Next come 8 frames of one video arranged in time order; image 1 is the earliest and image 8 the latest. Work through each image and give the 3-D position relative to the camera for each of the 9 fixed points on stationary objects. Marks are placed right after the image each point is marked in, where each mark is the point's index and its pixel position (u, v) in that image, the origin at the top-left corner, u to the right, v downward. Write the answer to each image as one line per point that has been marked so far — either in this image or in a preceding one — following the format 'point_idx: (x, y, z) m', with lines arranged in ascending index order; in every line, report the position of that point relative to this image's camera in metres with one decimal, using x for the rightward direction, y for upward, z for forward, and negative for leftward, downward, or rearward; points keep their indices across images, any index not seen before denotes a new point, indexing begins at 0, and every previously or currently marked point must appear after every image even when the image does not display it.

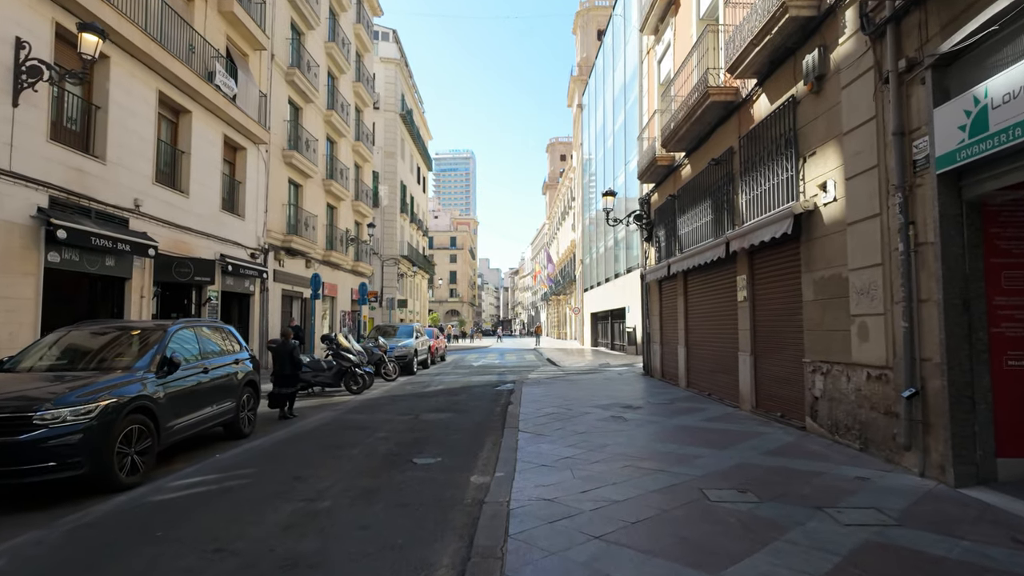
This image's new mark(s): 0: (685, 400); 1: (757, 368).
0: (+3.1, -2.0, +10.5) m
1: (+3.7, -1.2, +8.9) m
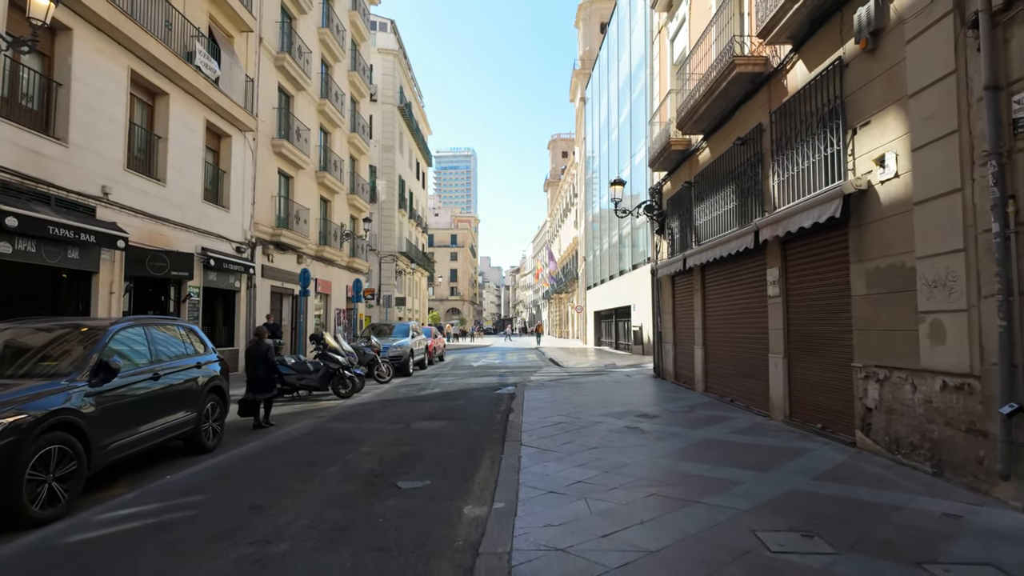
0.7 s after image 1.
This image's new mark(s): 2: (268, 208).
0: (+3.1, -1.9, +9.4) m
1: (+3.8, -1.1, +7.9) m
2: (-7.8, +2.6, +18.8) m
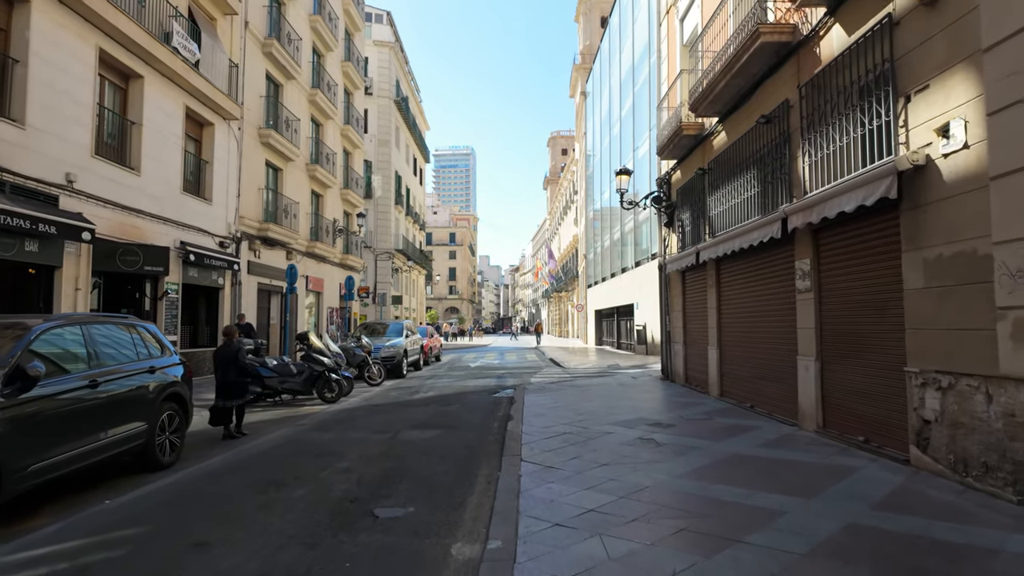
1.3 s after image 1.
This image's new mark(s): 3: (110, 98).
0: (+3.1, -1.8, +8.6) m
1: (+3.7, -1.1, +7.0) m
2: (-7.9, +2.7, +17.9) m
3: (-8.3, +3.9, +12.2) m
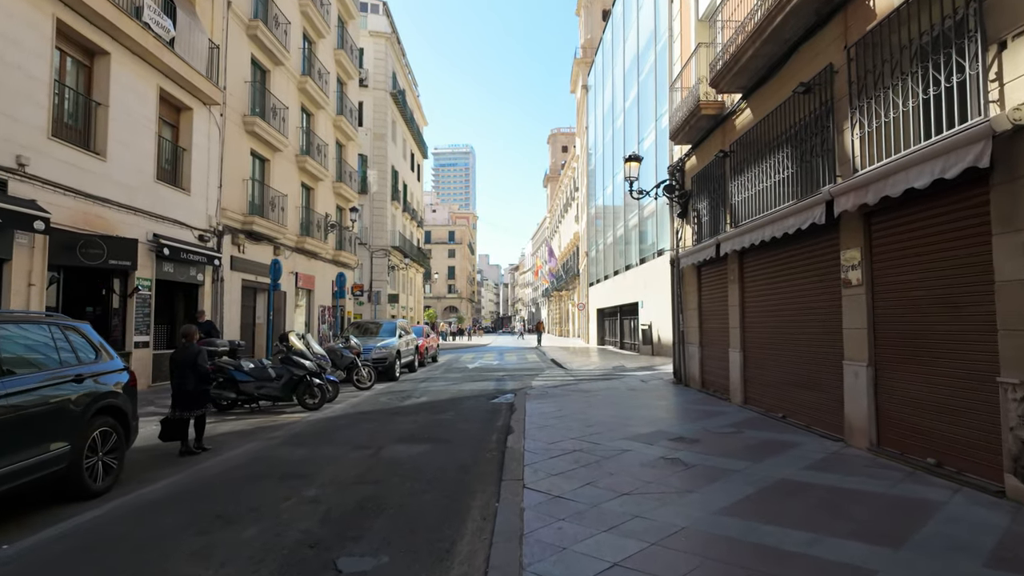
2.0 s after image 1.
0: (+3.1, -1.8, +7.5) m
1: (+3.7, -1.0, +6.0) m
2: (-7.9, +2.7, +16.9) m
3: (-8.3, +4.0, +11.1) m
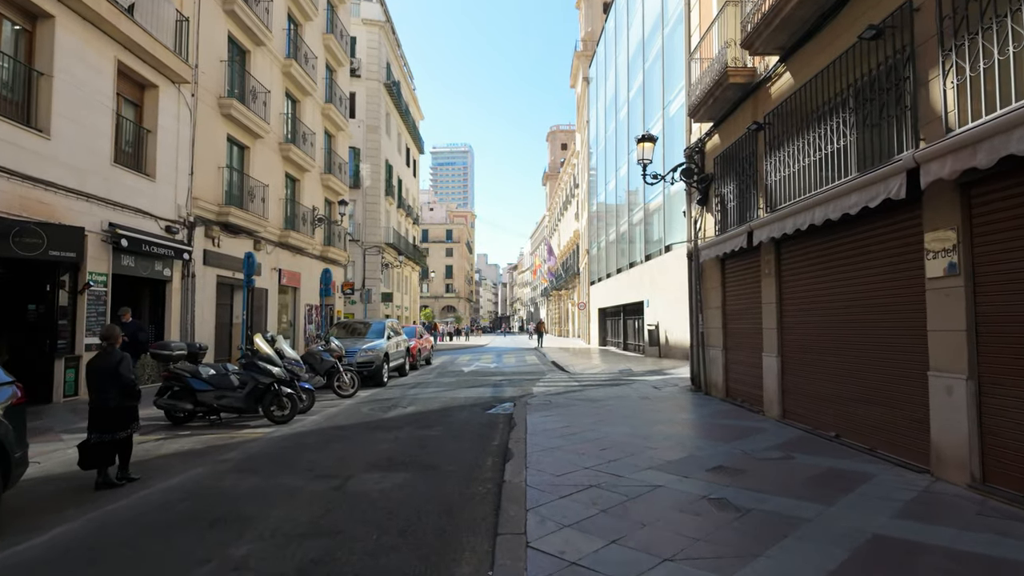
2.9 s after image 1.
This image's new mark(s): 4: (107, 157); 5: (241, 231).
0: (+3.1, -1.7, +6.2) m
1: (+3.7, -0.9, +4.7) m
2: (-7.9, +2.8, +15.5) m
3: (-8.4, +4.1, +9.7) m
4: (-8.0, +2.6, +11.5) m
5: (-7.6, +1.6, +16.5) m
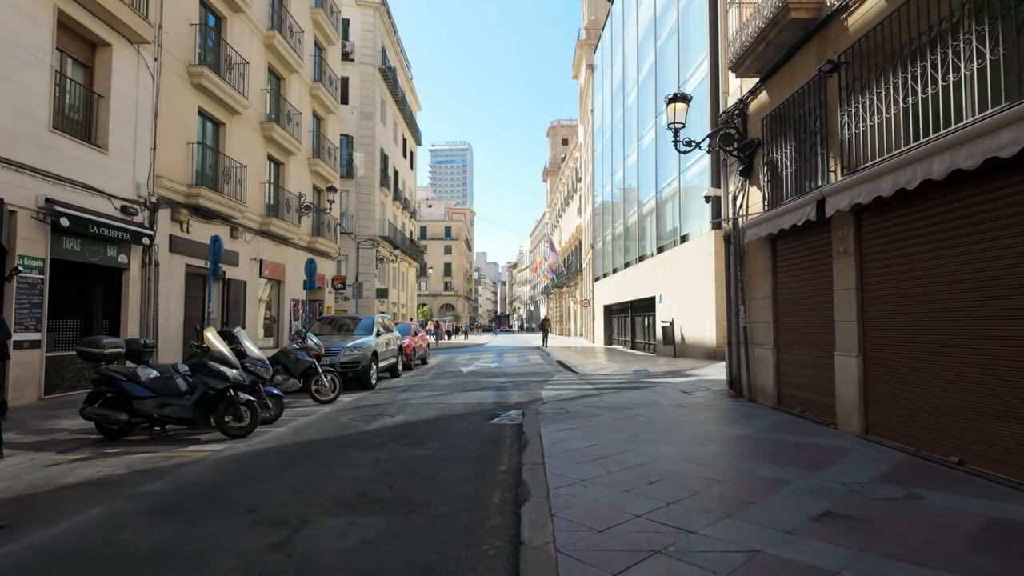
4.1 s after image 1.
0: (+3.2, -1.5, +4.5) m
1: (+3.9, -0.7, +3.0) m
2: (-7.8, +3.1, +13.8) m
3: (-8.2, +4.3, +8.0) m
4: (-7.8, +2.8, +9.8) m
5: (-7.5, +1.8, +14.8) m
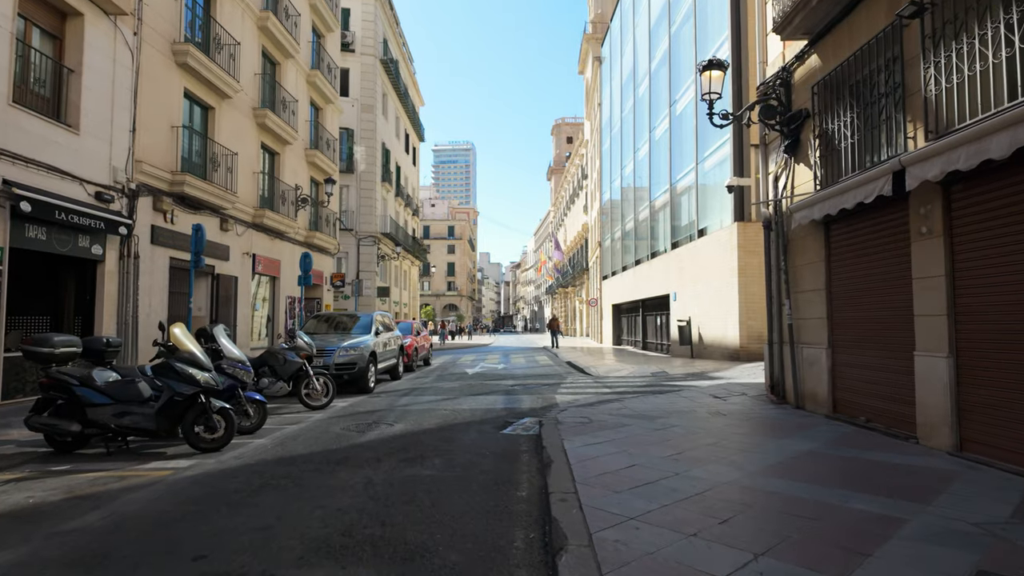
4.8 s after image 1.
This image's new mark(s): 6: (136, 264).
0: (+3.4, -1.4, +3.4) m
1: (+4.0, -0.6, +1.9) m
2: (-7.6, +3.2, +12.8) m
3: (-8.1, +4.4, +7.0) m
4: (-7.6, +2.9, +8.8) m
5: (-7.3, +1.9, +13.8) m
6: (-7.5, +0.5, +11.7) m
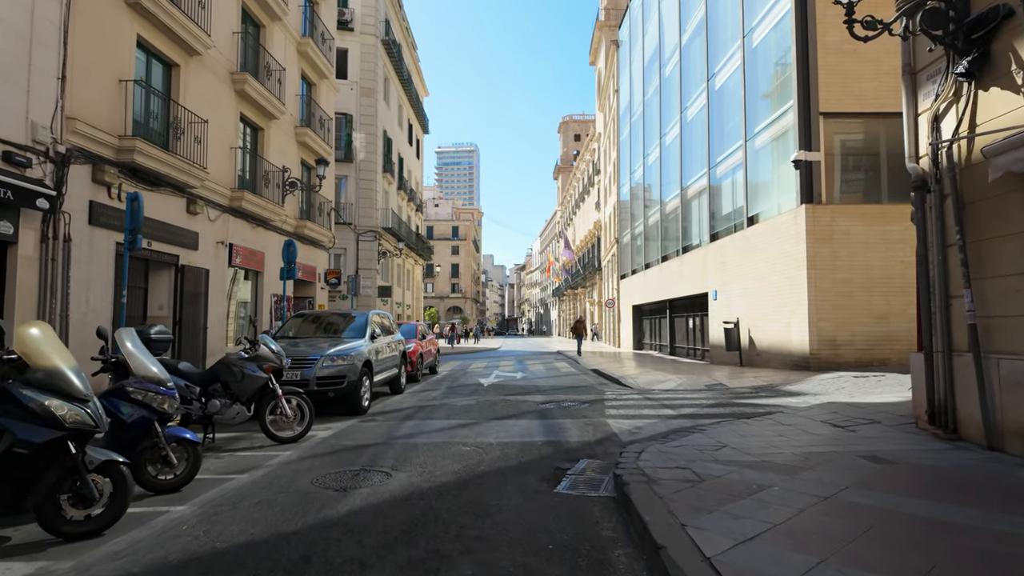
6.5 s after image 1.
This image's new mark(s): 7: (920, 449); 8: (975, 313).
0: (+3.9, -1.2, +0.9) m
1: (+4.5, -0.4, -0.7) m
2: (-7.0, +3.3, +10.3) m
3: (-7.6, +4.6, +4.5) m
4: (-7.1, +3.0, +6.3) m
5: (-6.8, +2.1, +11.3) m
6: (-7.0, +0.6, +9.2) m
7: (+3.9, -1.5, +5.6) m
8: (+4.3, -0.2, +5.5) m
